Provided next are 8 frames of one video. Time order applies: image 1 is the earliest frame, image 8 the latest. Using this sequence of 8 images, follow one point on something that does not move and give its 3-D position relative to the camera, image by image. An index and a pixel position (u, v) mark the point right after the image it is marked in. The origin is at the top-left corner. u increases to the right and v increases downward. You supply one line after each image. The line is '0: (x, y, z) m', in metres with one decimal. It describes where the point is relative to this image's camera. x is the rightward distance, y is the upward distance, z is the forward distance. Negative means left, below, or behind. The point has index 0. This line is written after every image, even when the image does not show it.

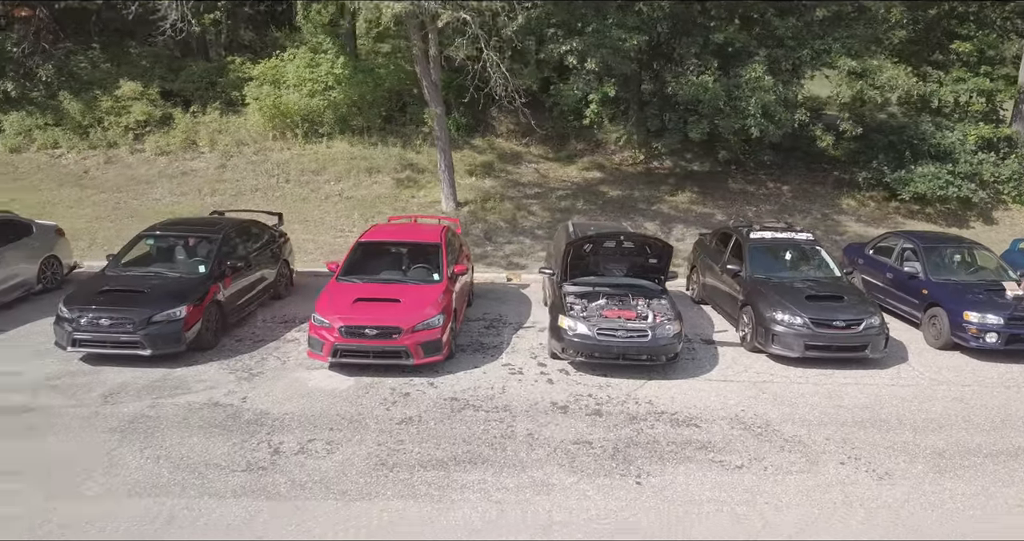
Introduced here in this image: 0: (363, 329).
0: (-1.4, -0.5, +7.9) m
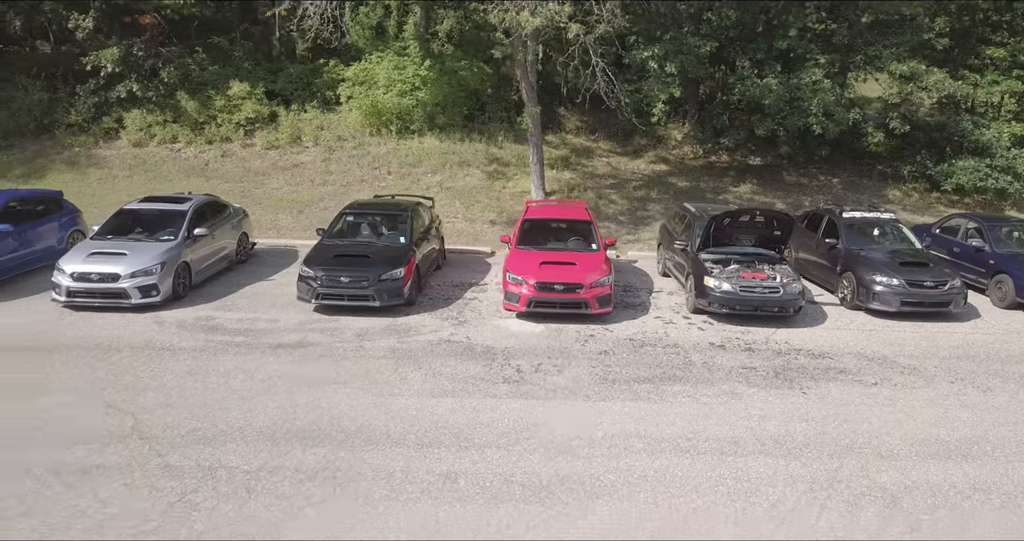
0: (+0.5, -0.2, +9.9) m
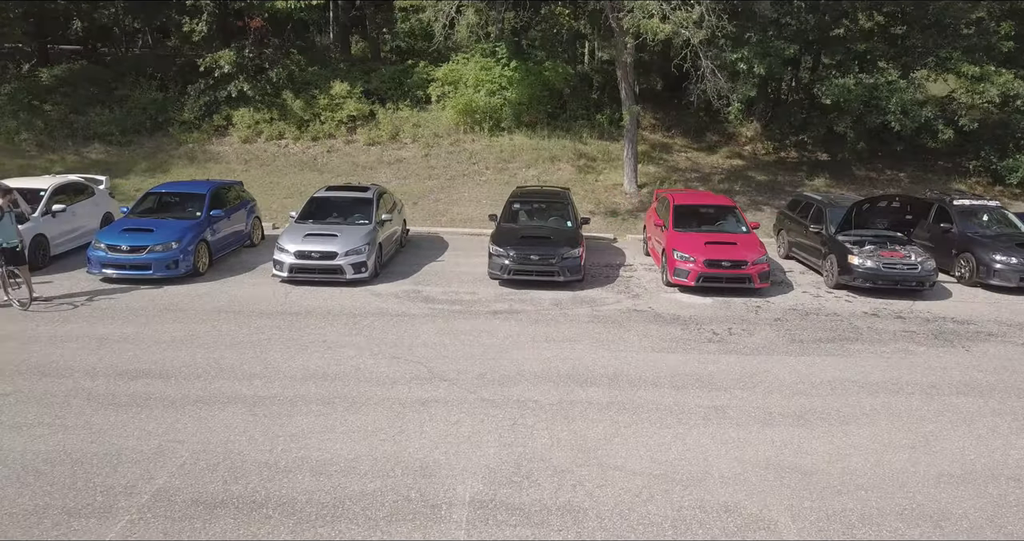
0: (+2.7, +0.1, +11.2) m
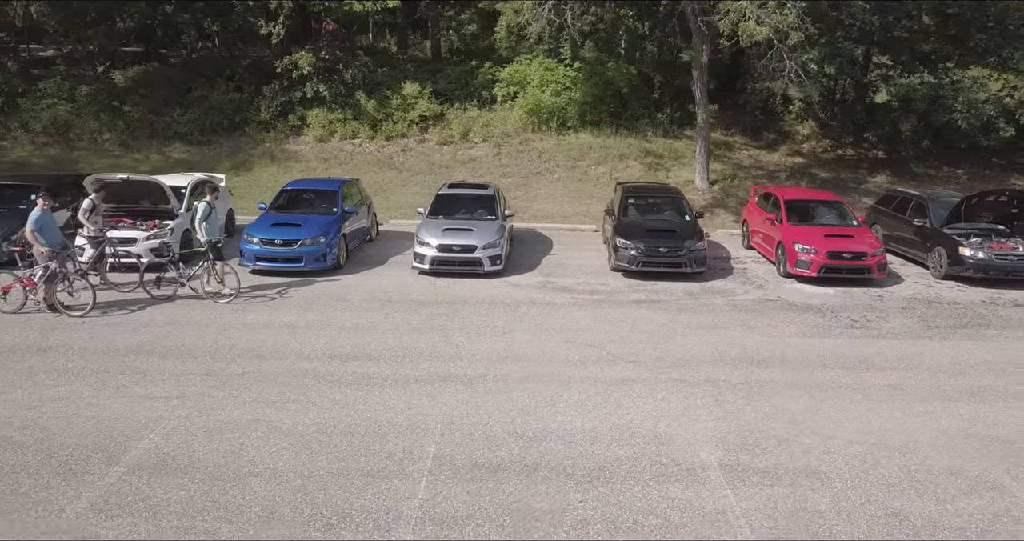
0: (+4.5, +0.2, +11.8) m
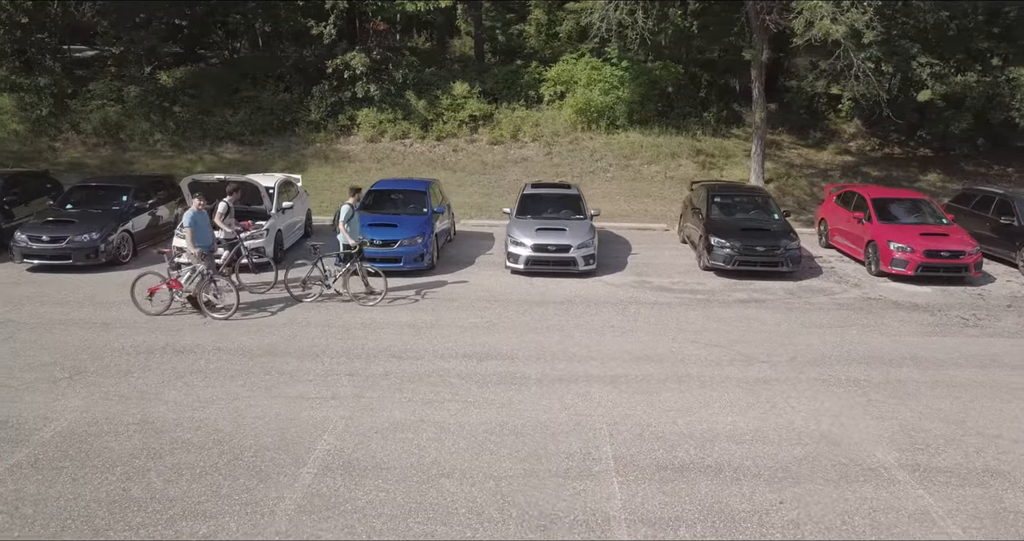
0: (+5.9, +0.2, +11.8) m
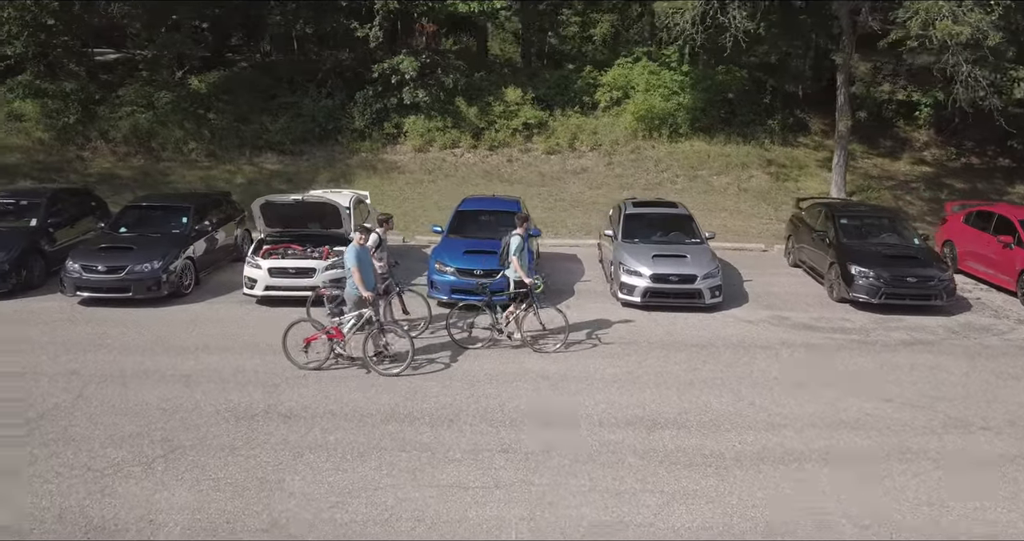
0: (+7.3, -0.2, +10.3) m
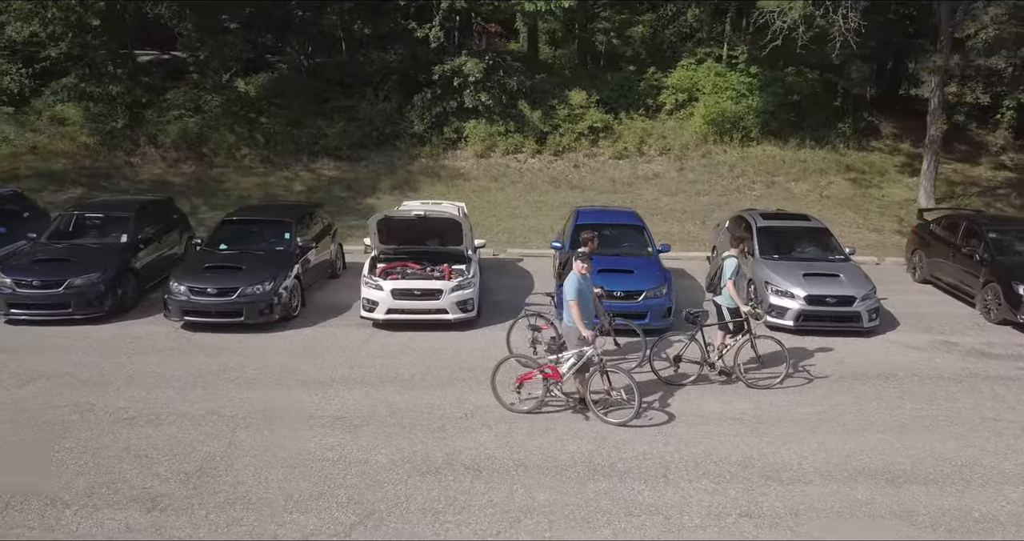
0: (+8.9, -0.4, +9.4) m
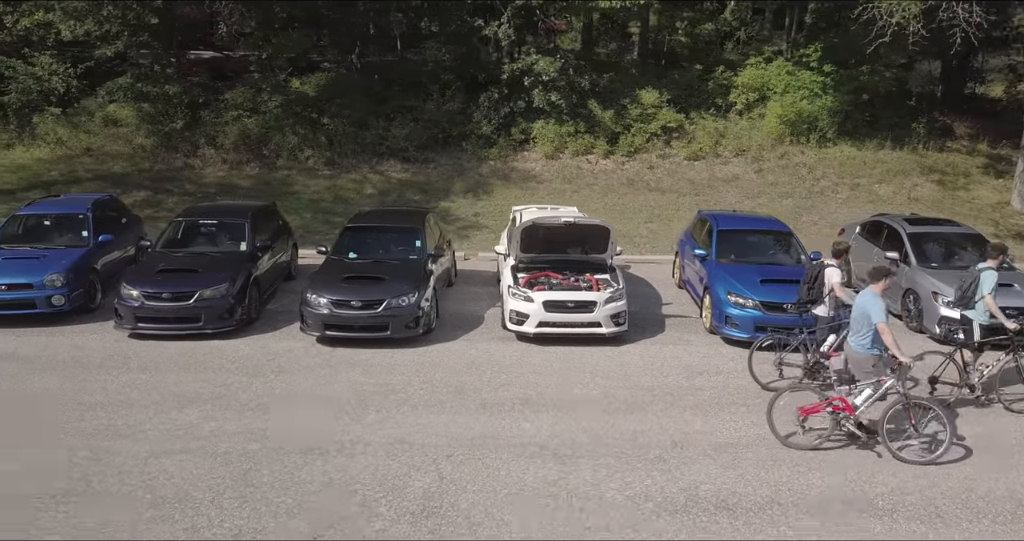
0: (+10.6, -0.5, +8.8) m
